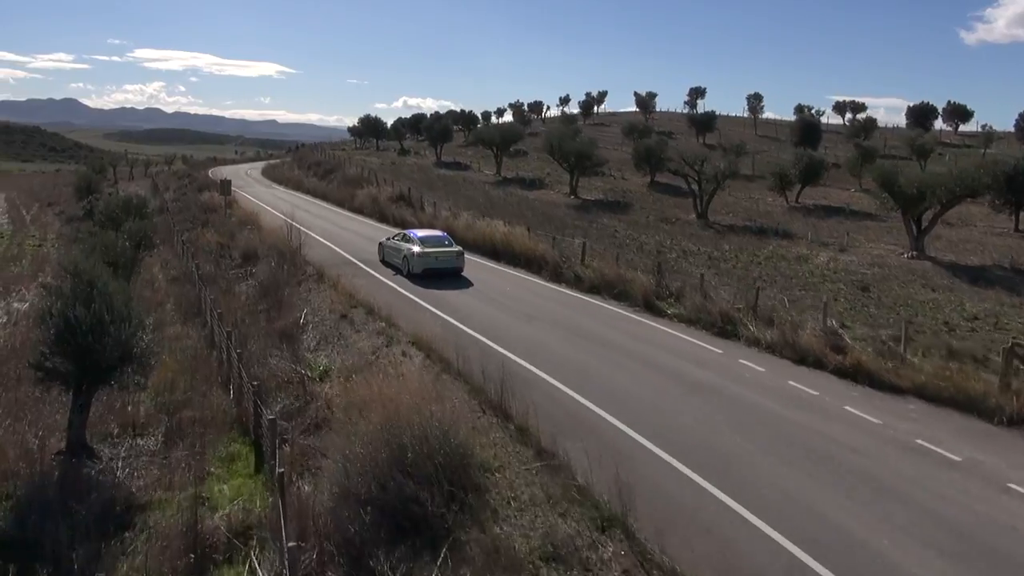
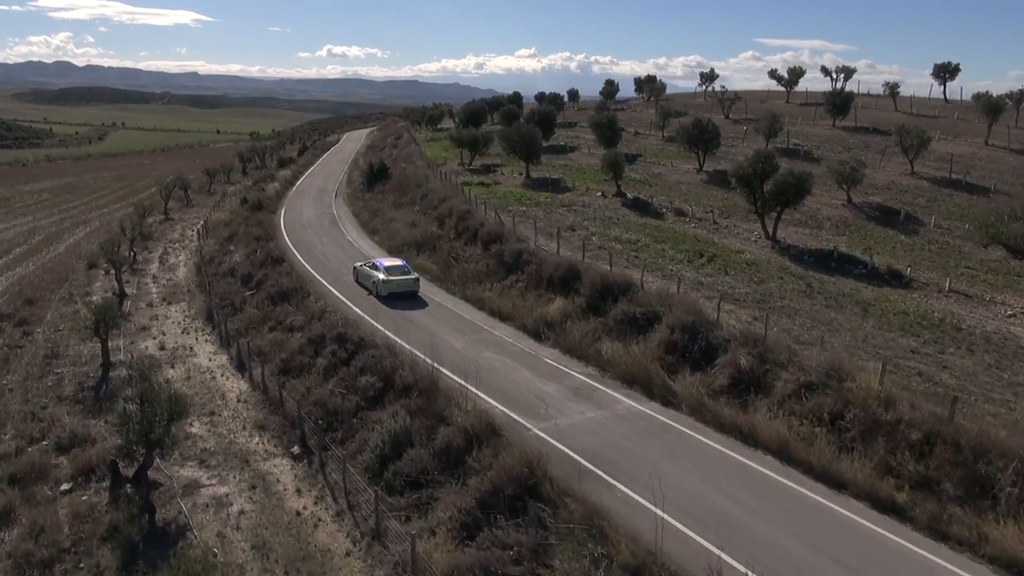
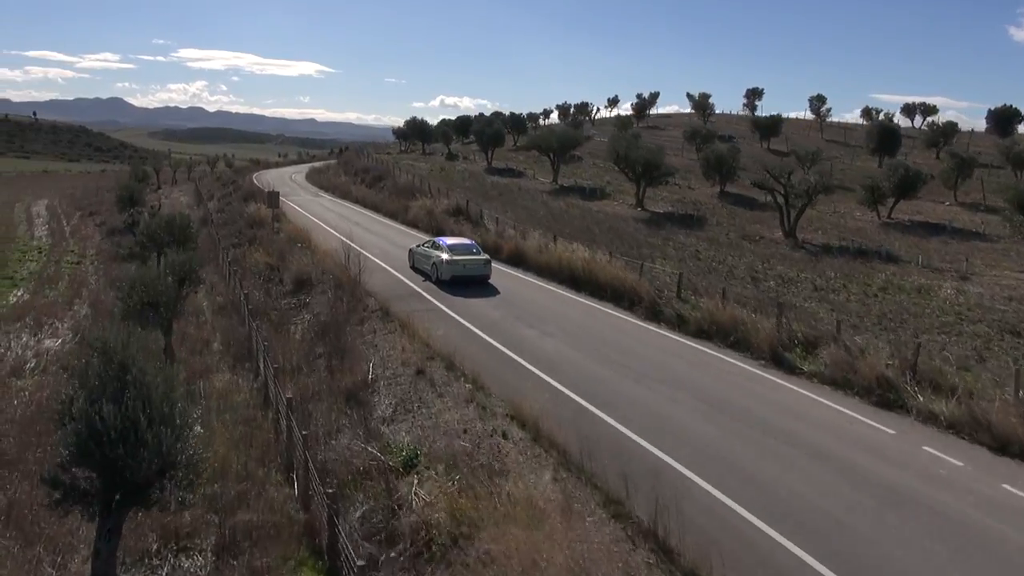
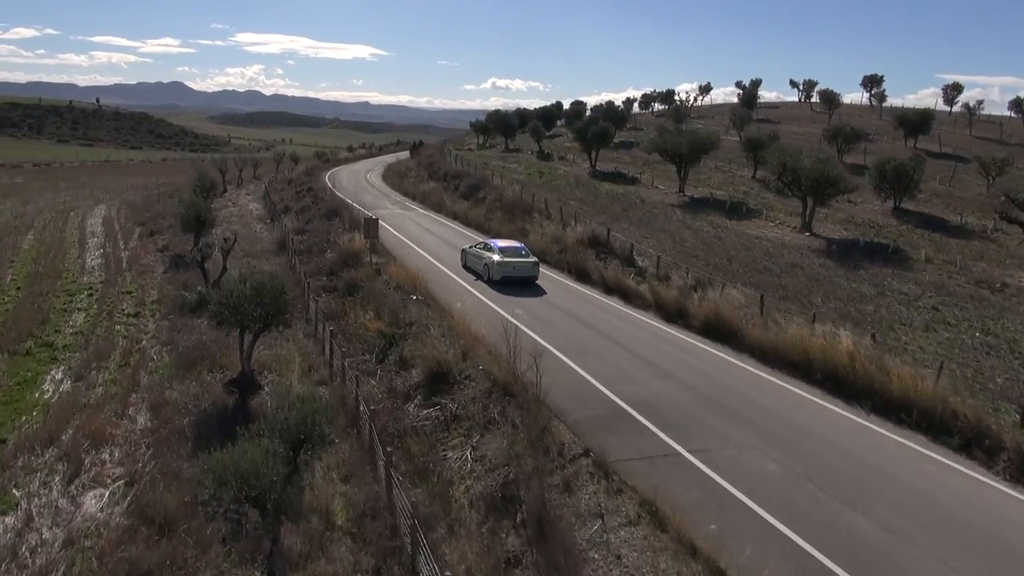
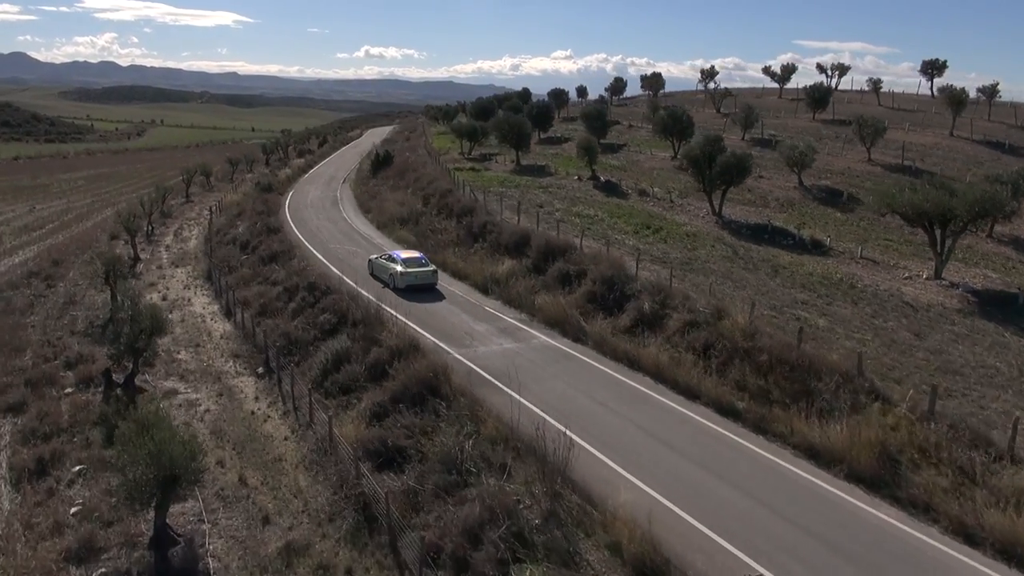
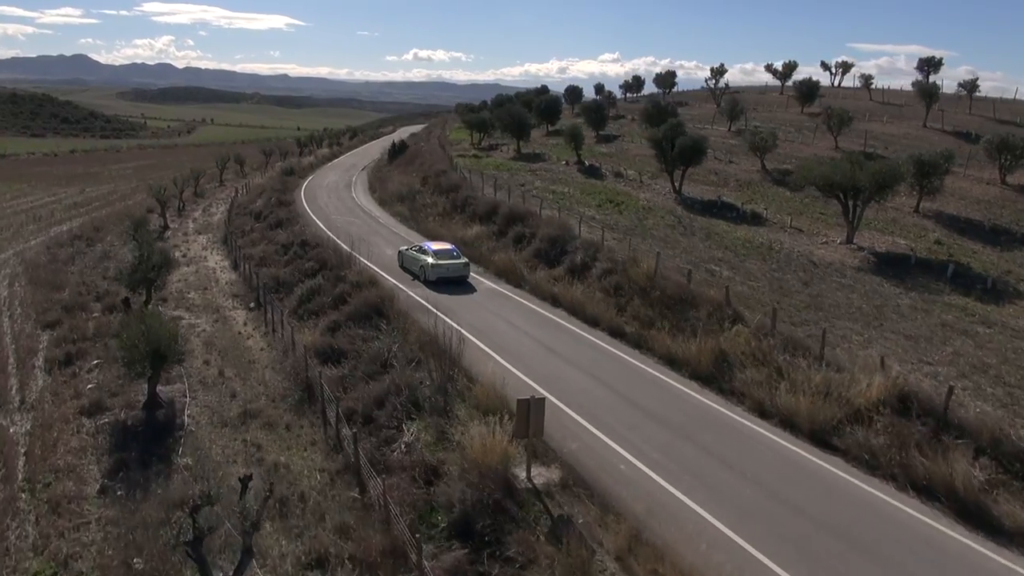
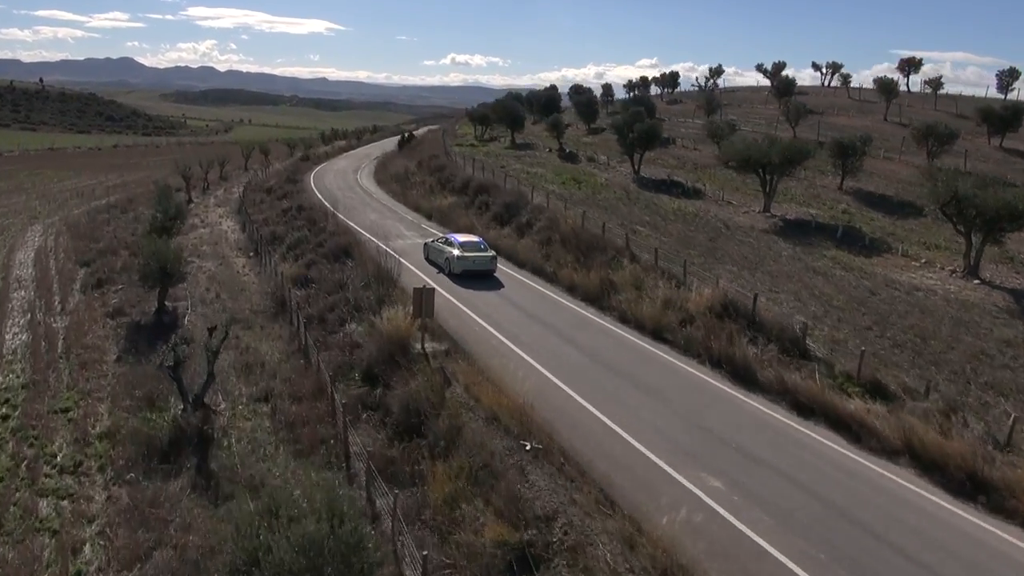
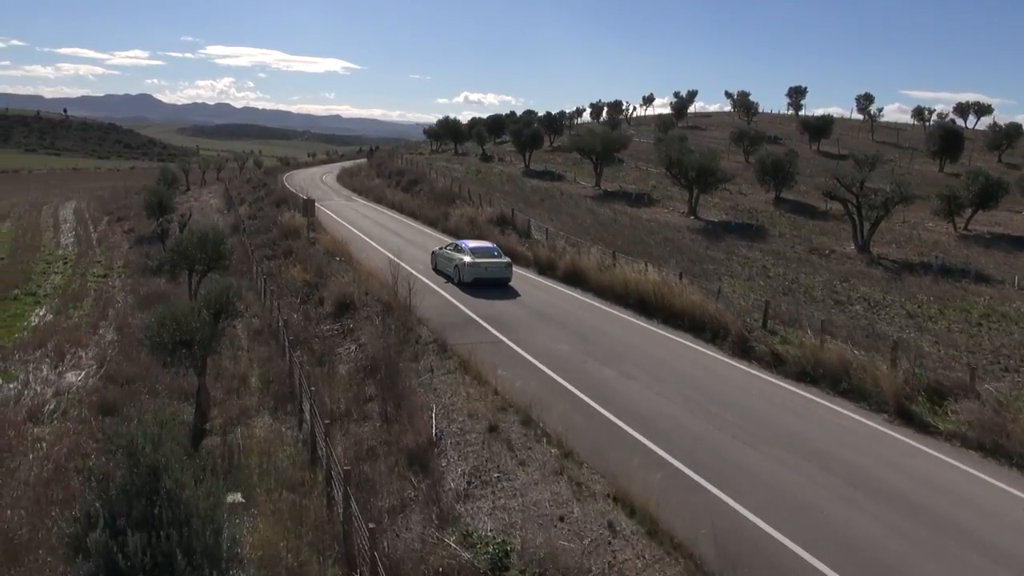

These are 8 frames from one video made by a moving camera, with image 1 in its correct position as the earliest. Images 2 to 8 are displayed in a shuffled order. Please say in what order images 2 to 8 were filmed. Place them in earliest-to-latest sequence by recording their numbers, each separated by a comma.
3, 8, 4, 7, 6, 5, 2
